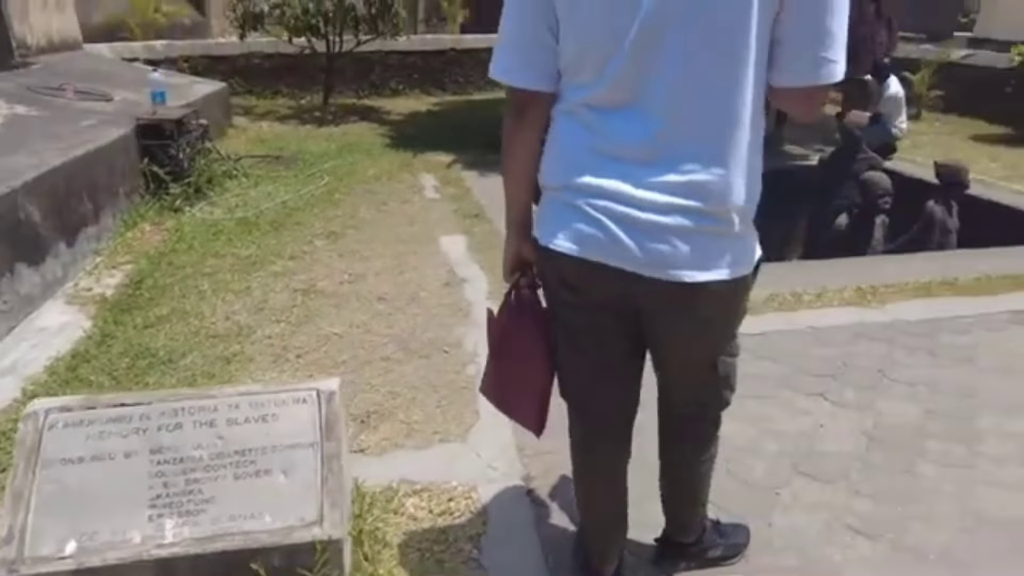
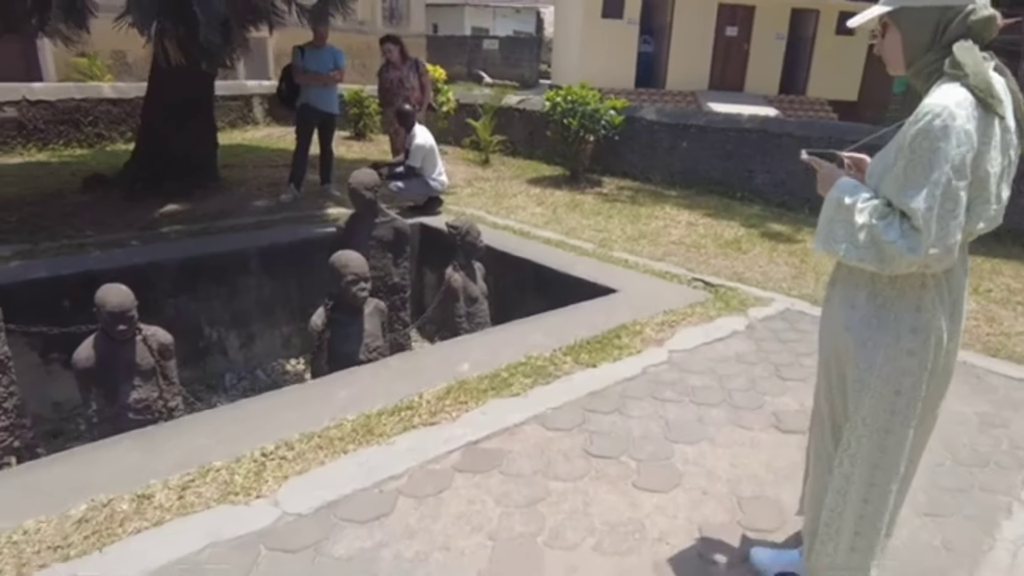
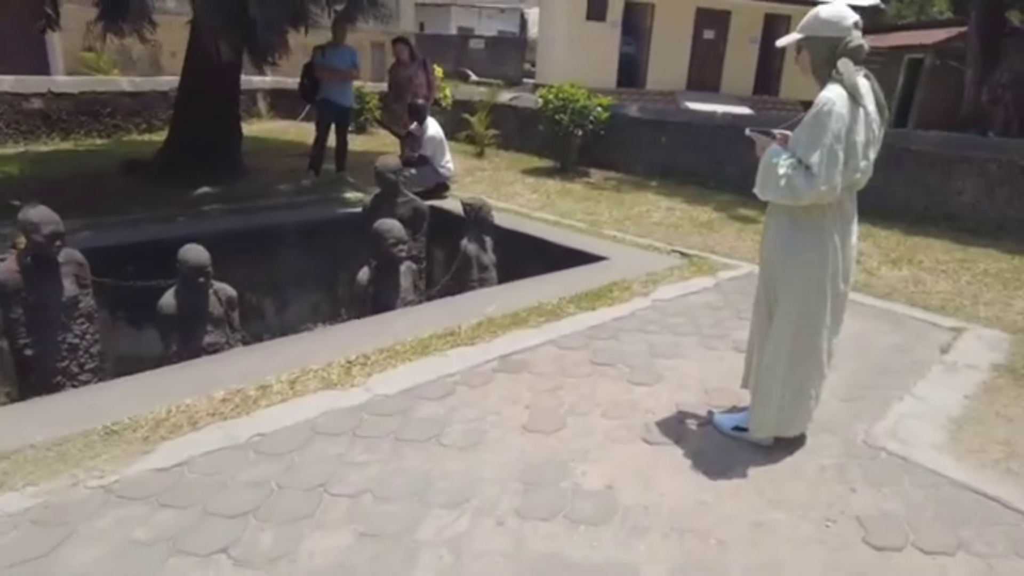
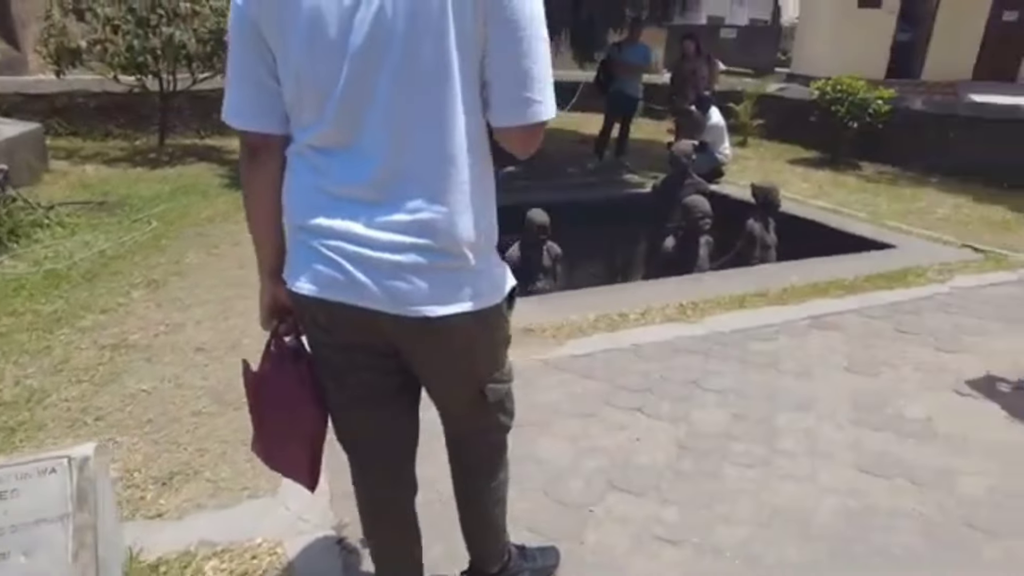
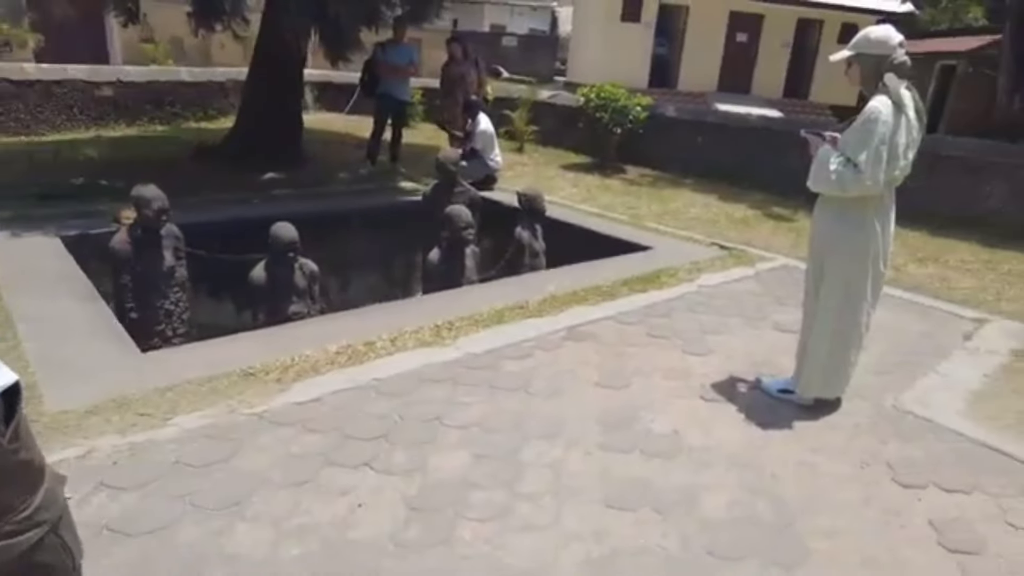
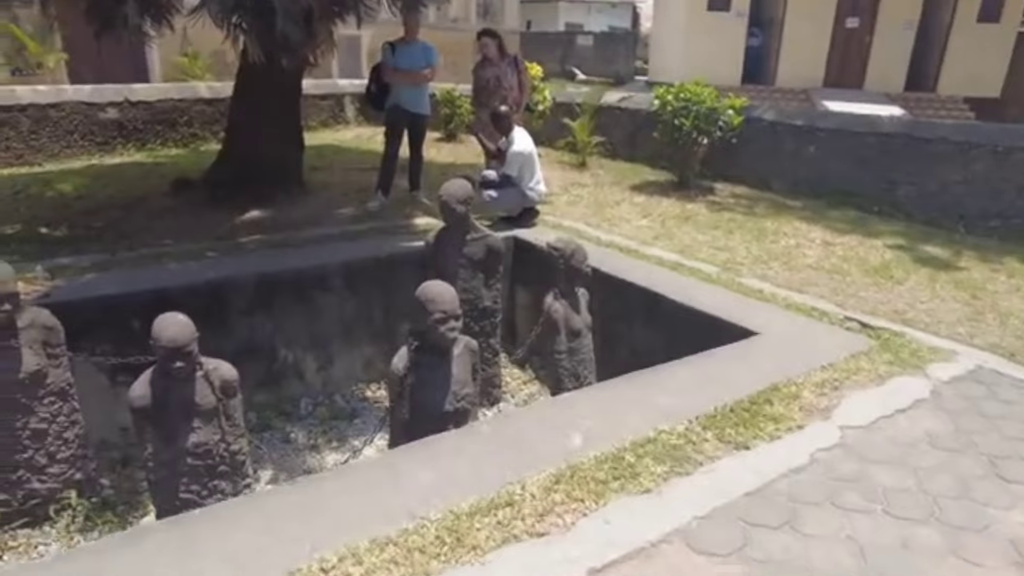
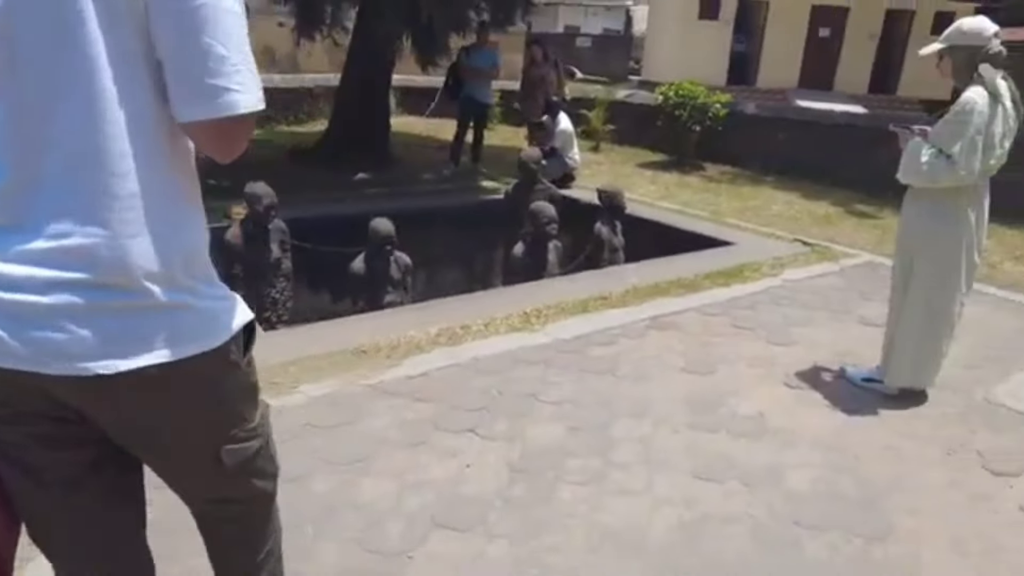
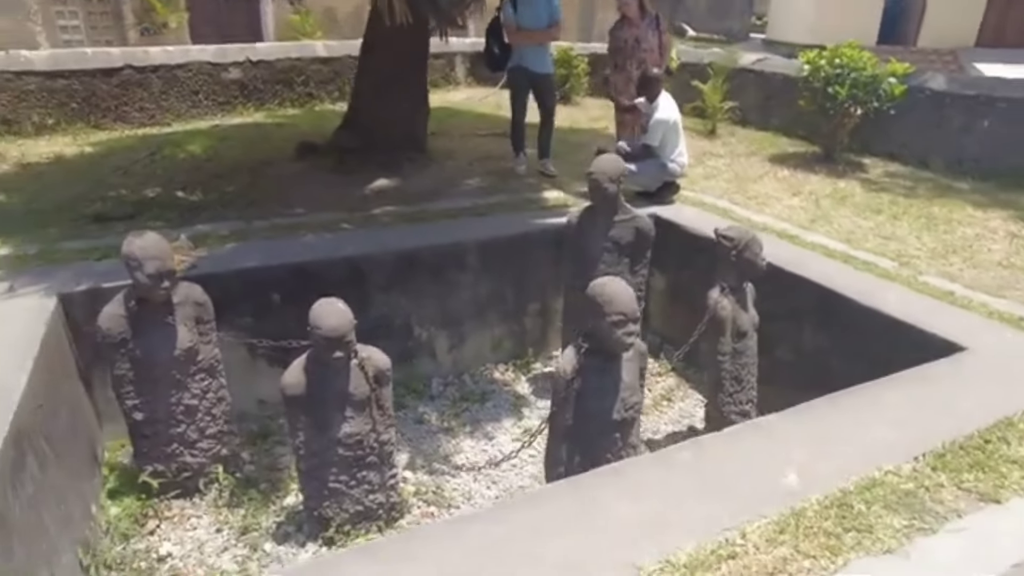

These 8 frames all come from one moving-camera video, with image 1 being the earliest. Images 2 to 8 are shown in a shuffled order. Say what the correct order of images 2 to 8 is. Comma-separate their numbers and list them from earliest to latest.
4, 7, 5, 3, 2, 6, 8
